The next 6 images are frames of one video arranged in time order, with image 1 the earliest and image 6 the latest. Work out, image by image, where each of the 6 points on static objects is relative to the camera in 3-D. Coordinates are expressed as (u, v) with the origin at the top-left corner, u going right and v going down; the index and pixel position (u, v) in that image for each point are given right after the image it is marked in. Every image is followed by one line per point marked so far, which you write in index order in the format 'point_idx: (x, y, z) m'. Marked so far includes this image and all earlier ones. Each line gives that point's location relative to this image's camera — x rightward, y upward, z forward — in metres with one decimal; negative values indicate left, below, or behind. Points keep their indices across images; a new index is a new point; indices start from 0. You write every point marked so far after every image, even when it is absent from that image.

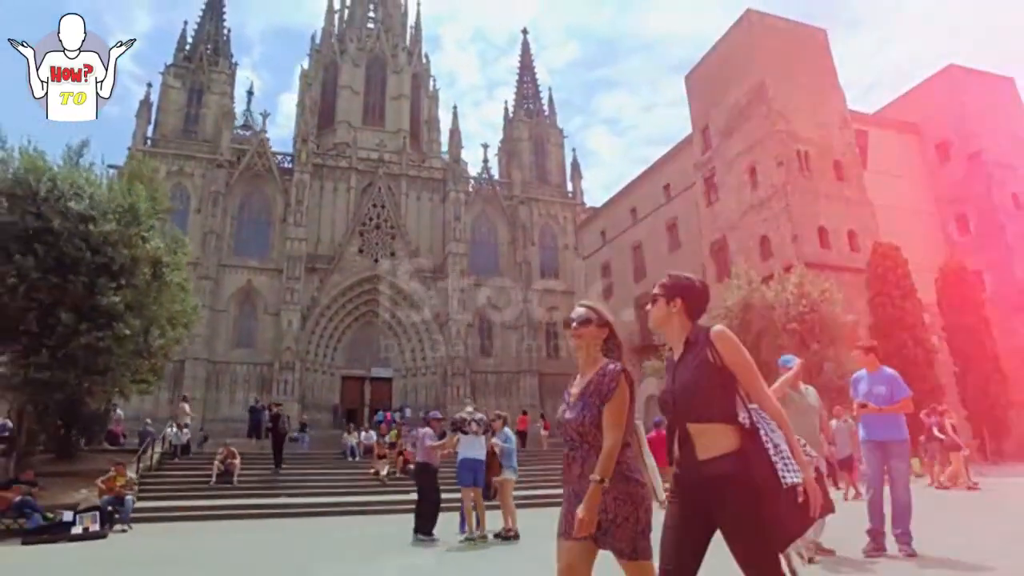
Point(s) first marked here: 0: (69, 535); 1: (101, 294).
0: (-5.4, -3.0, +7.4) m
1: (-6.4, -0.1, +9.6) m
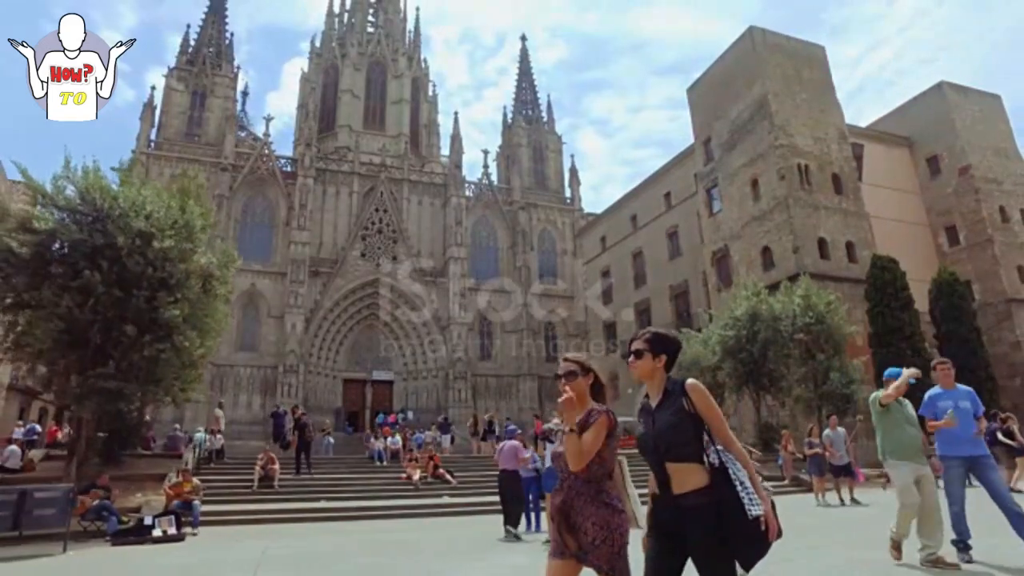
0: (-4.7, -3.3, +7.8) m
1: (-5.8, -0.4, +10.1) m
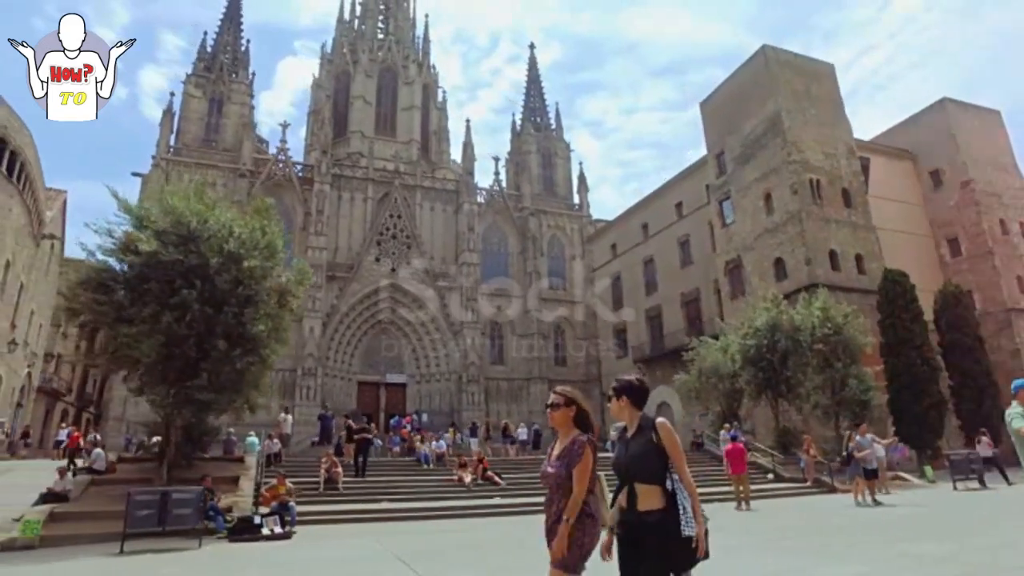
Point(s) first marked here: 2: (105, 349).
0: (-3.6, -3.5, +8.6) m
1: (-4.7, -0.6, +10.8) m
2: (-7.0, -1.1, +10.4) m
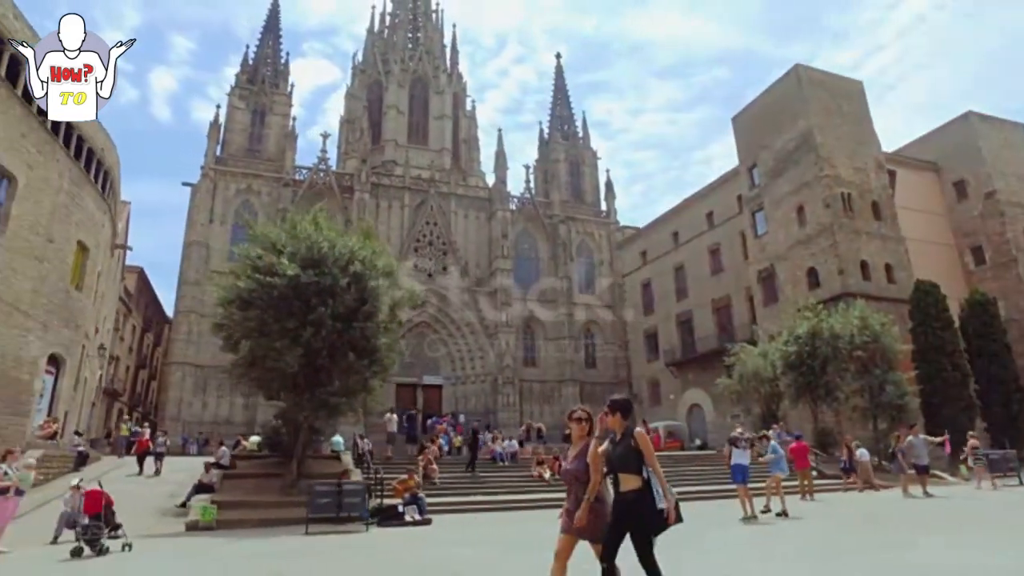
0: (-1.7, -3.9, +10.0) m
1: (-2.8, -1.0, +12.2) m
2: (-5.2, -1.4, +11.9) m
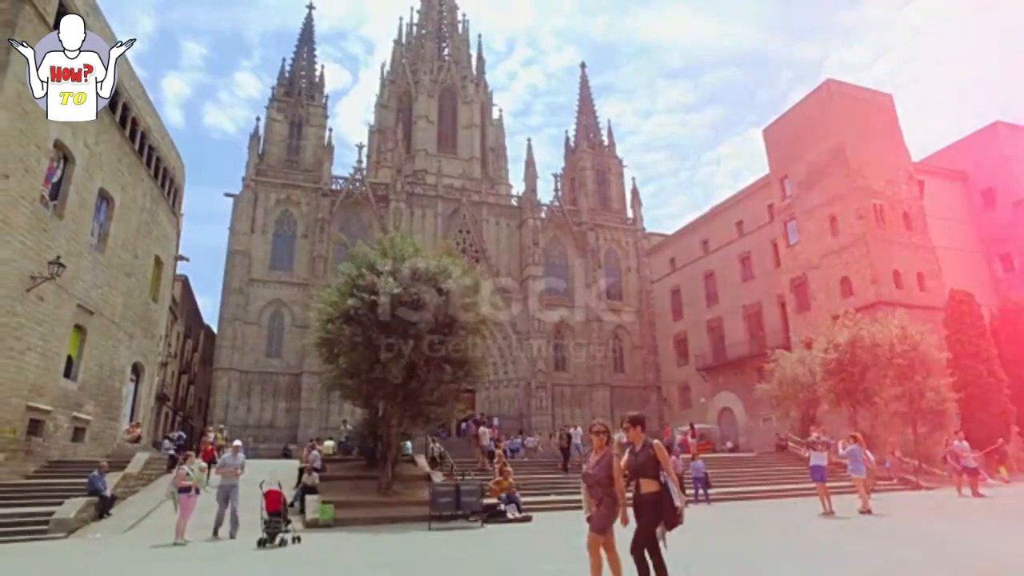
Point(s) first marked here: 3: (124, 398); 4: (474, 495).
0: (-0.1, -4.2, +11.0) m
1: (-1.1, -1.3, +13.2) m
2: (-3.5, -1.8, +12.9) m
3: (-12.1, -3.4, +18.6) m
4: (-0.7, -3.6, +10.3) m
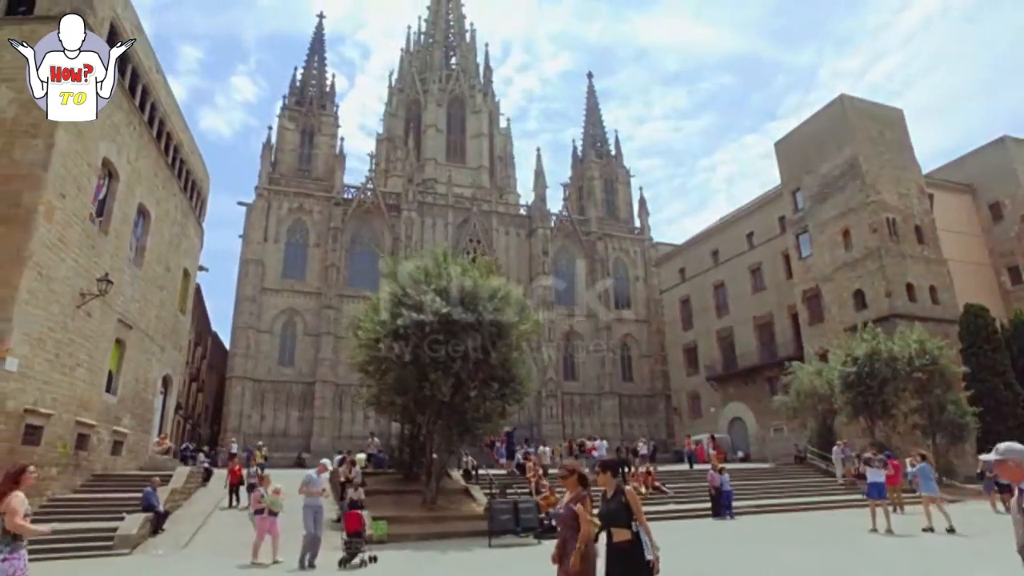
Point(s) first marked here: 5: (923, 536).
0: (+0.9, -4.6, +11.2) m
1: (-0.1, -1.7, +13.4) m
2: (-2.5, -2.2, +13.1) m
3: (-11.2, -3.8, +18.7) m
4: (+0.3, -4.0, +10.5) m
5: (+7.3, -4.5, +10.7) m
